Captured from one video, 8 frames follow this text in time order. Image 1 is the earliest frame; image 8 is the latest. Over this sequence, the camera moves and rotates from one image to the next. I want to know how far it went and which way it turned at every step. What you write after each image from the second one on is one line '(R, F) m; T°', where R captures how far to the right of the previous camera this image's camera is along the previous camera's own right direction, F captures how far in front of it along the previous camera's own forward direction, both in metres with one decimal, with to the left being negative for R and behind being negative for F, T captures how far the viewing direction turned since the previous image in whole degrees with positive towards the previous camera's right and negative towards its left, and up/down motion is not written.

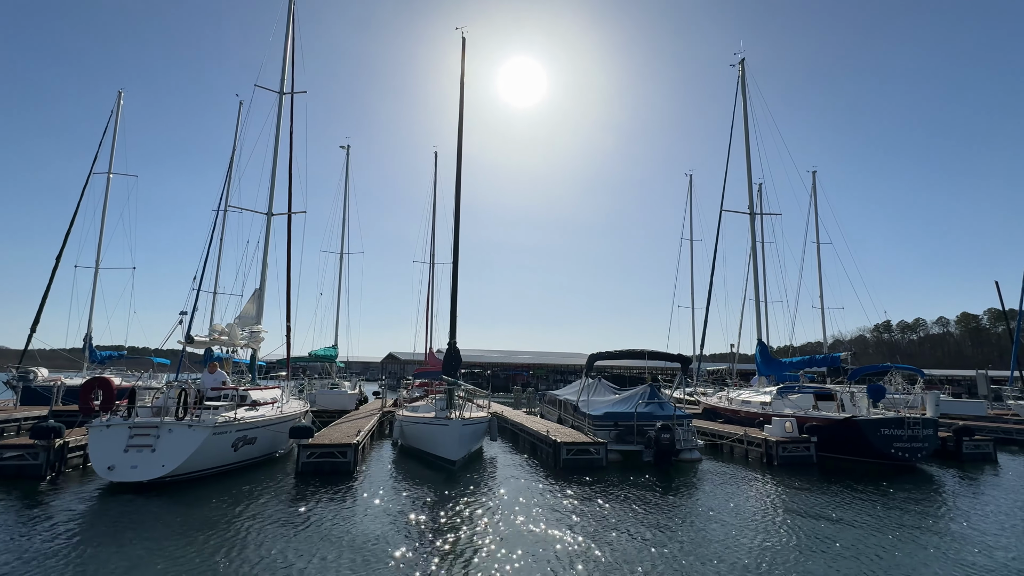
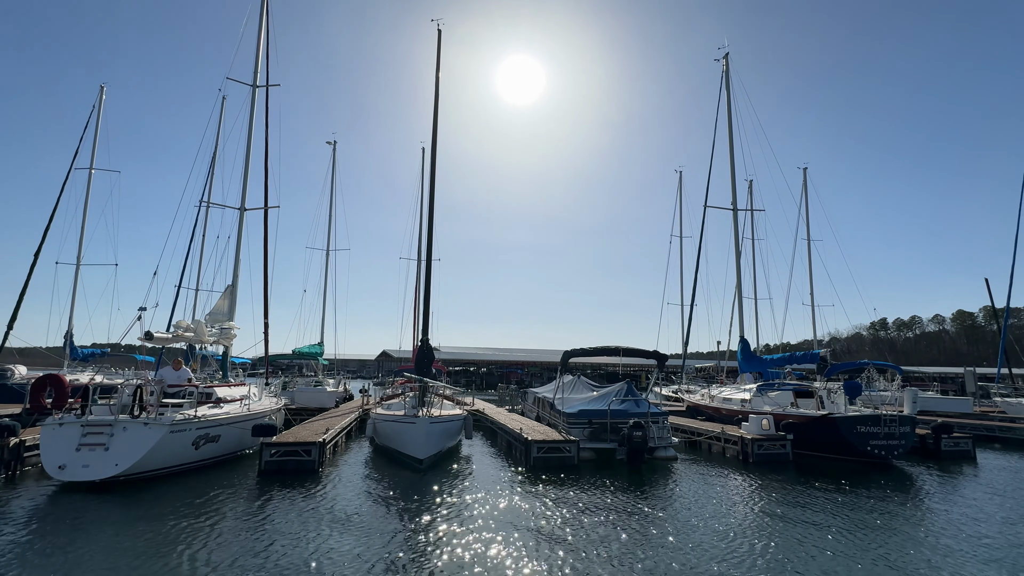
(+0.7, +0.2) m; 0°
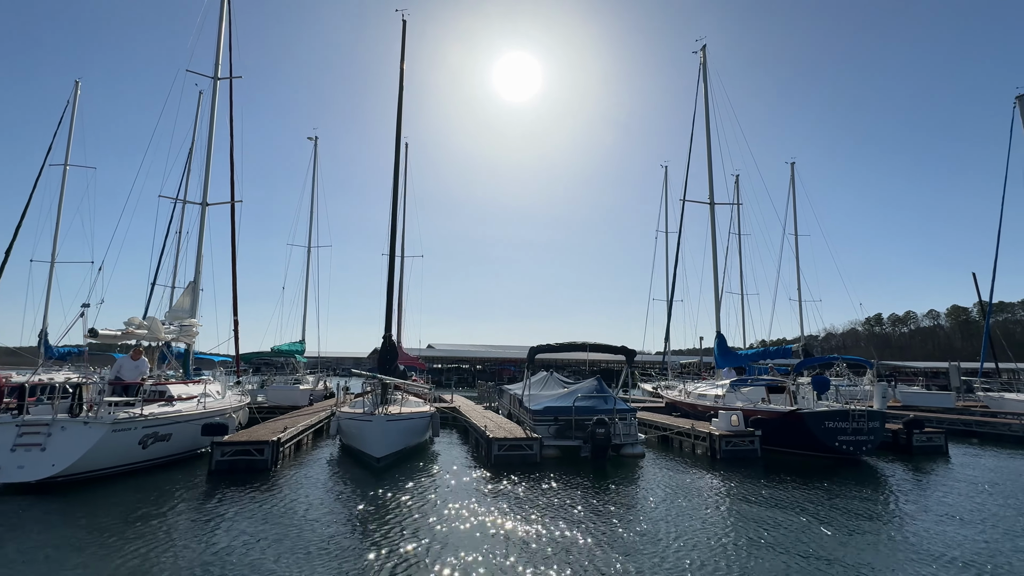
(+1.0, +0.3) m; 0°
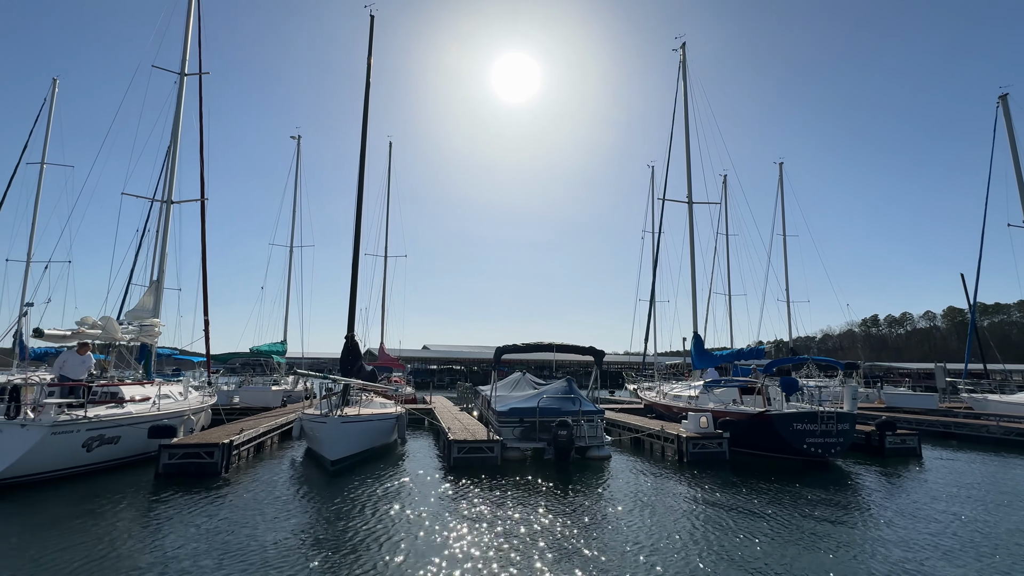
(+1.0, +0.3) m; 0°
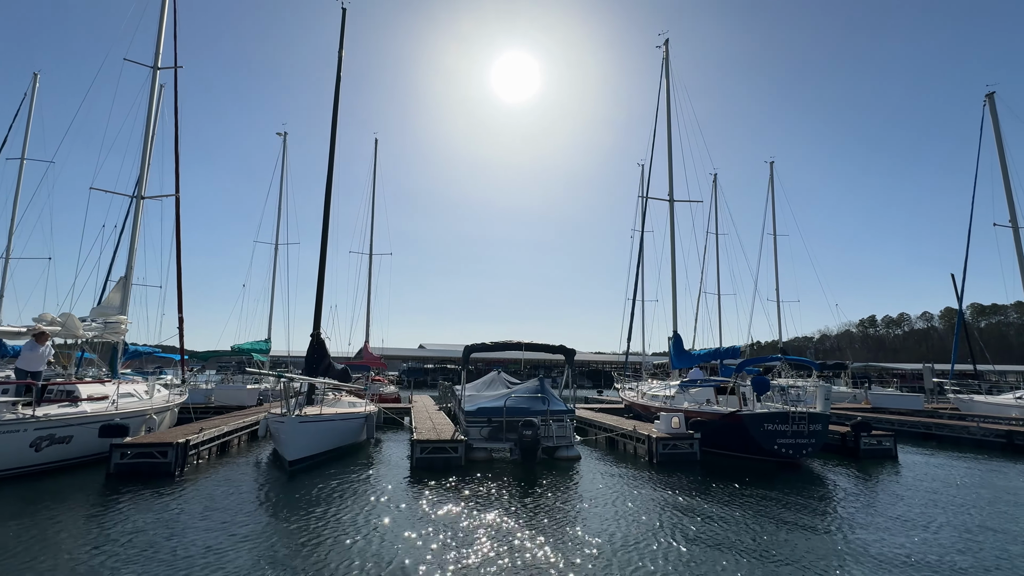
(+0.9, +0.2) m; 0°
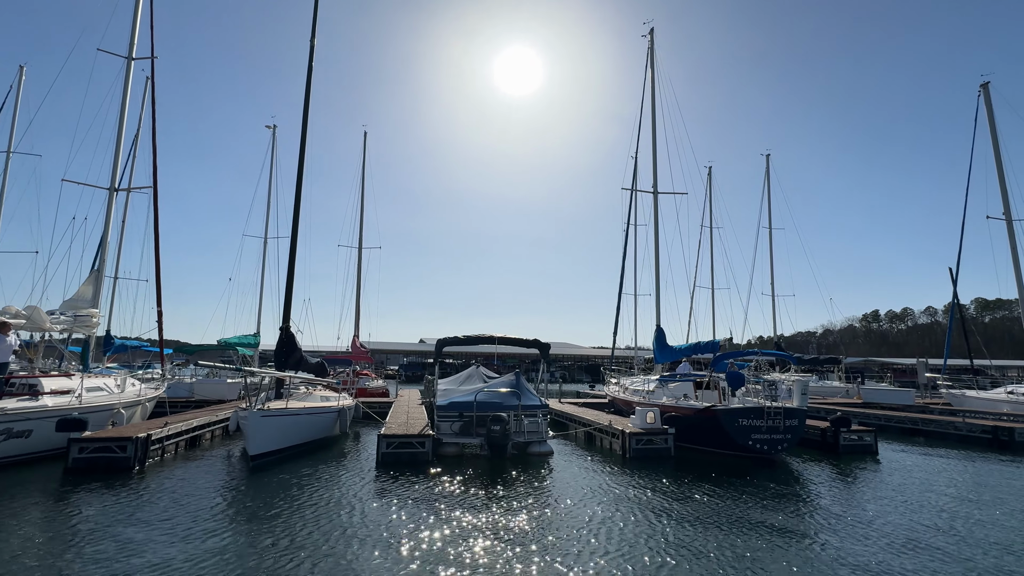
(+0.9, +0.2) m; 0°
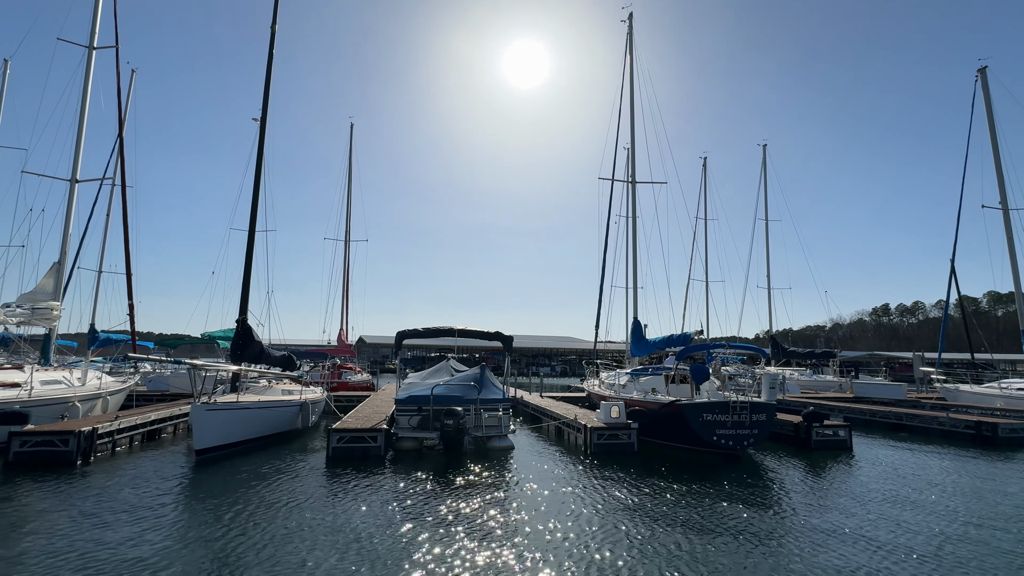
(+1.3, +0.4) m; -1°
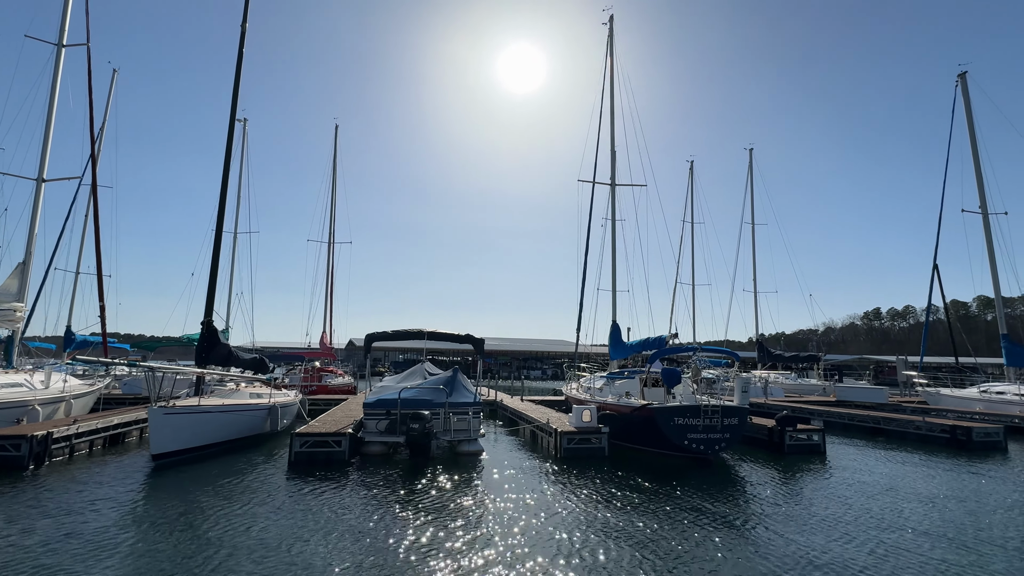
(+0.7, +0.2) m; +1°
